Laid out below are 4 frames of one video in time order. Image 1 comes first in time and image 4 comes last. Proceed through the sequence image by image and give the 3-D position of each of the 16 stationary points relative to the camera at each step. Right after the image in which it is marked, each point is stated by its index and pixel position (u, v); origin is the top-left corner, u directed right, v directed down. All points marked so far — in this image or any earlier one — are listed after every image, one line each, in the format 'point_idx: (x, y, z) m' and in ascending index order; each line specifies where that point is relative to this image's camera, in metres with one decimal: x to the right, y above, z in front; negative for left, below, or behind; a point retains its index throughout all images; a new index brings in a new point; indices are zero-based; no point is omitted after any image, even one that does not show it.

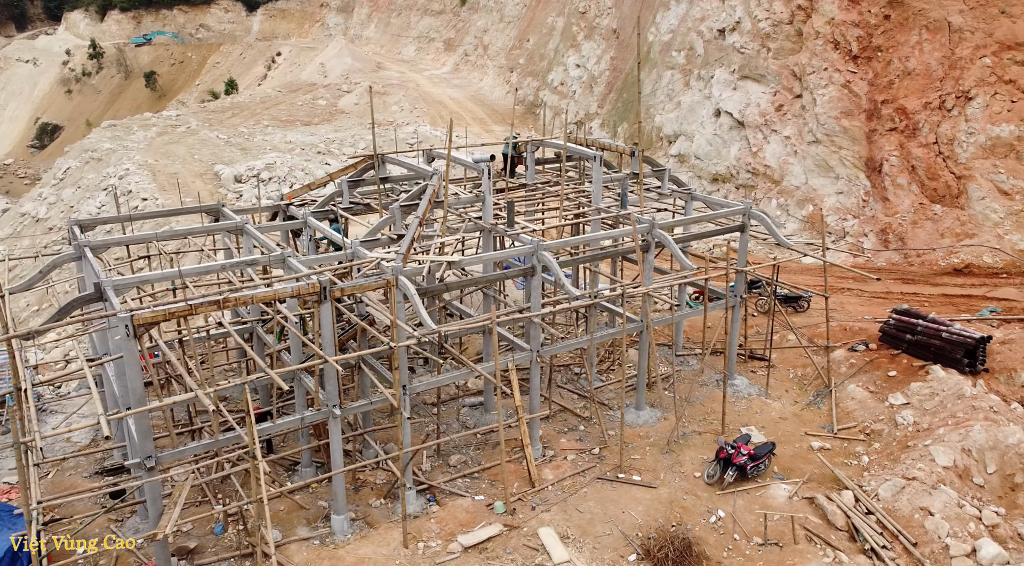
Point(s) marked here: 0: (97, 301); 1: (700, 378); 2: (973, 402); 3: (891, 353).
0: (-6.4, -0.2, +13.6) m
1: (+3.9, -2.0, +18.4) m
2: (+8.2, -2.1, +15.5) m
3: (+7.7, -1.4, +17.8) m
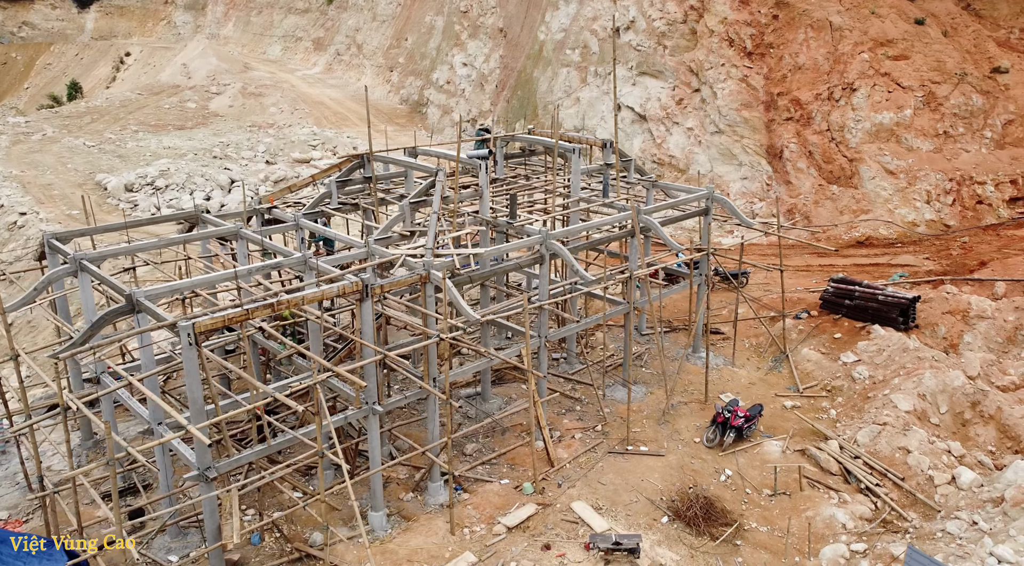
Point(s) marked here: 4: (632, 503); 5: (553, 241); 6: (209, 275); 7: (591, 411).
0: (-5.7, -0.5, +13.1) m
1: (+3.5, -1.6, +19.8) m
2: (+8.2, -1.4, +17.9) m
3: (+7.3, -0.8, +20.0) m
4: (+2.1, -3.8, +15.2) m
5: (+0.8, +0.7, +16.0) m
6: (-4.7, +0.1, +13.5) m
7: (+1.6, -2.6, +17.7) m
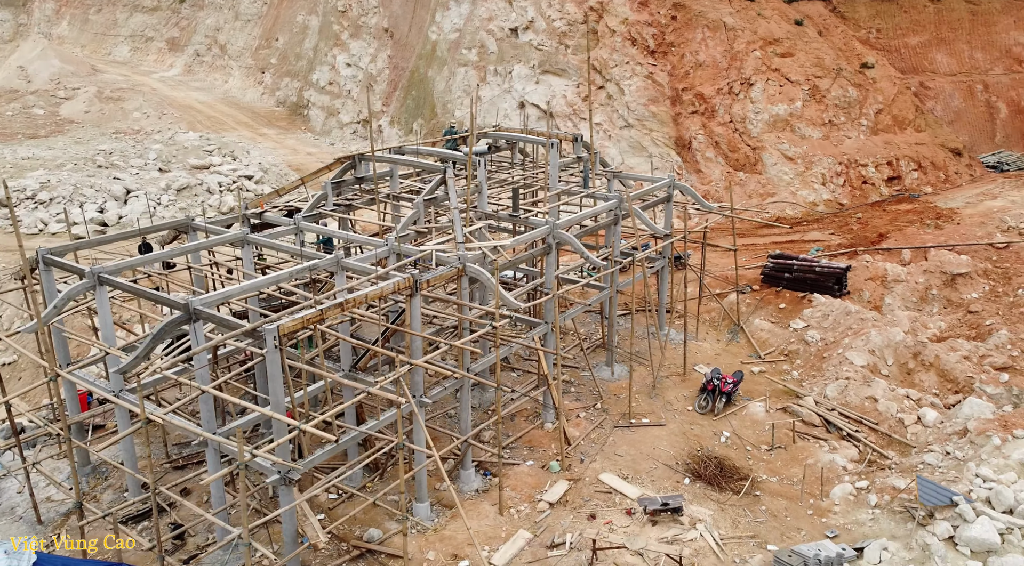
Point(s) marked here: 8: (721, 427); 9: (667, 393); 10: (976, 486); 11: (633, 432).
0: (-4.8, -0.6, +12.7) m
1: (+3.0, -1.2, +21.2) m
2: (+8.0, -0.7, +20.2) m
3: (+6.6, -0.2, +22.1) m
4: (+2.6, -3.5, +16.4) m
5: (+0.9, +1.0, +16.9) m
6: (-3.9, 0.0, +13.4) m
7: (+1.6, -2.3, +18.8) m
8: (+4.2, -2.9, +17.7) m
9: (+3.3, -2.4, +18.7) m
10: (+7.8, -3.4, +14.7) m
11: (+2.4, -3.0, +17.5) m
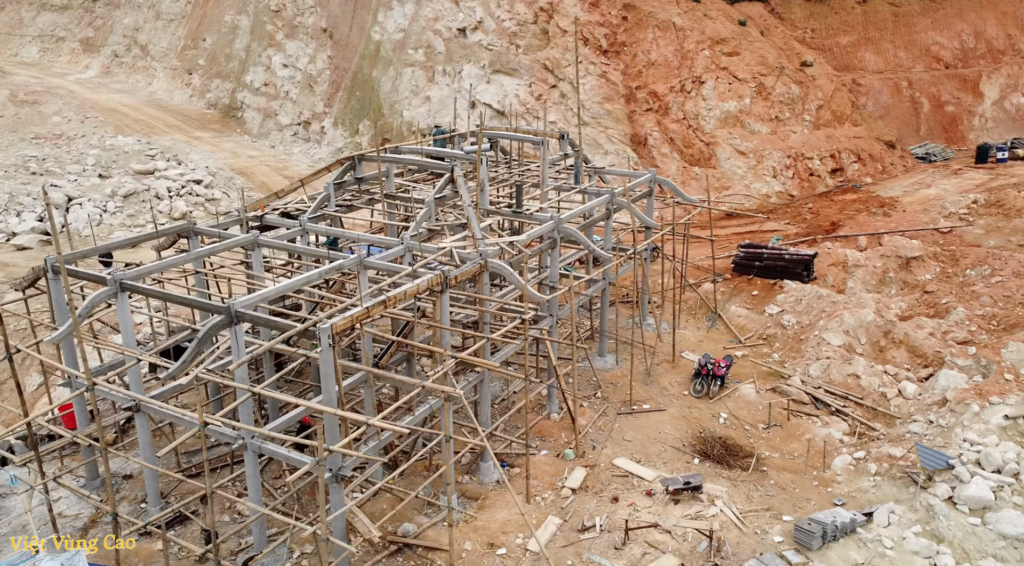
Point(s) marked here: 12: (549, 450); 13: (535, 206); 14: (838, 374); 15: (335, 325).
0: (-4.1, -0.6, +12.6) m
1: (+2.7, -1.0, +21.8) m
2: (+7.7, -0.4, +21.4) m
3: (+6.1, +0.1, +23.1) m
4: (+2.9, -3.3, +17.0) m
5: (+1.0, +1.1, +17.3) m
6: (-3.3, 0.0, +13.3) m
7: (+1.6, -2.1, +19.2) m
8: (+4.3, -2.6, +18.5) m
9: (+3.3, -2.1, +19.4) m
10: (+8.2, -3.0, +15.9) m
11: (+2.6, -2.8, +18.1) m
12: (+0.7, -3.2, +16.9) m
13: (+0.4, +1.6, +18.0) m
14: (+7.1, -2.0, +19.1) m
15: (-2.4, -0.6, +11.9) m
